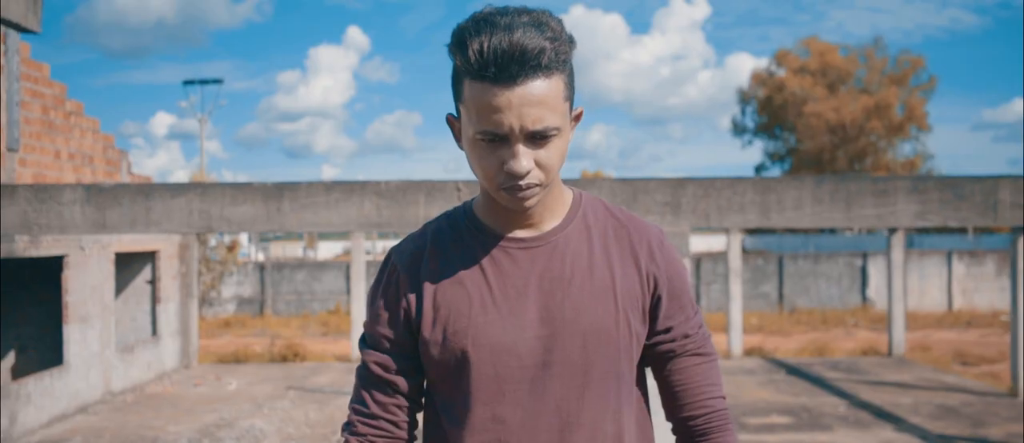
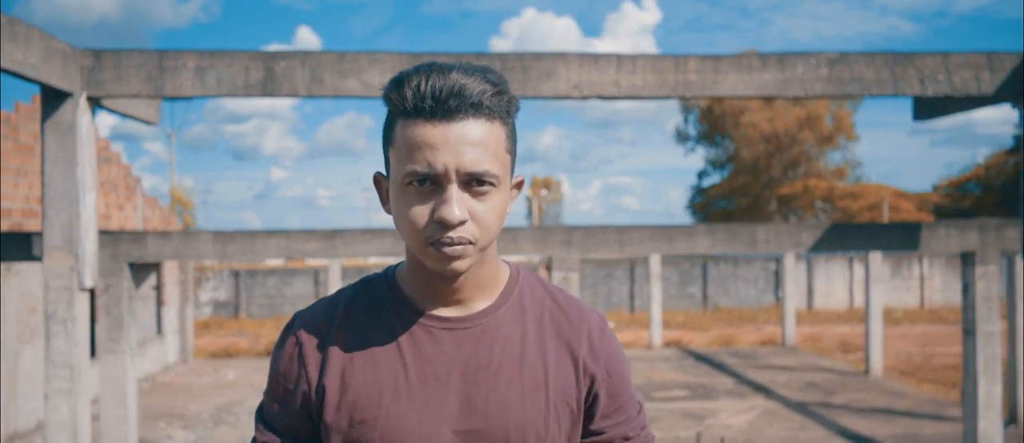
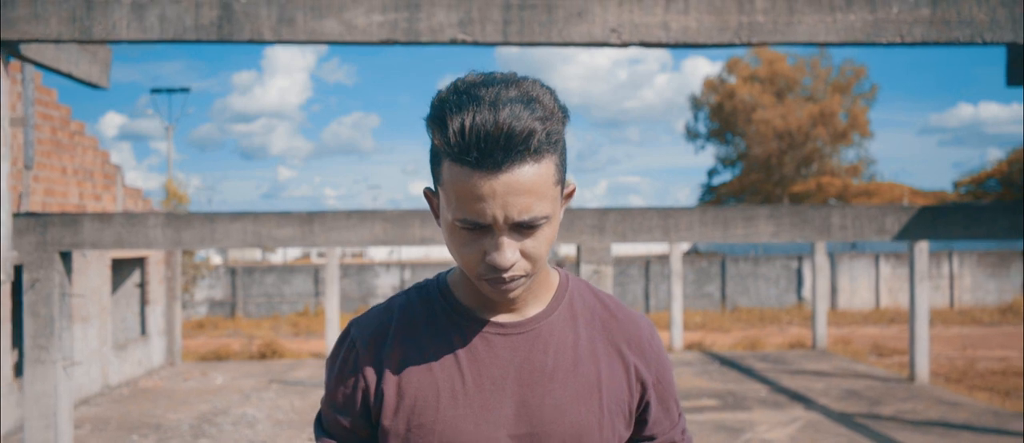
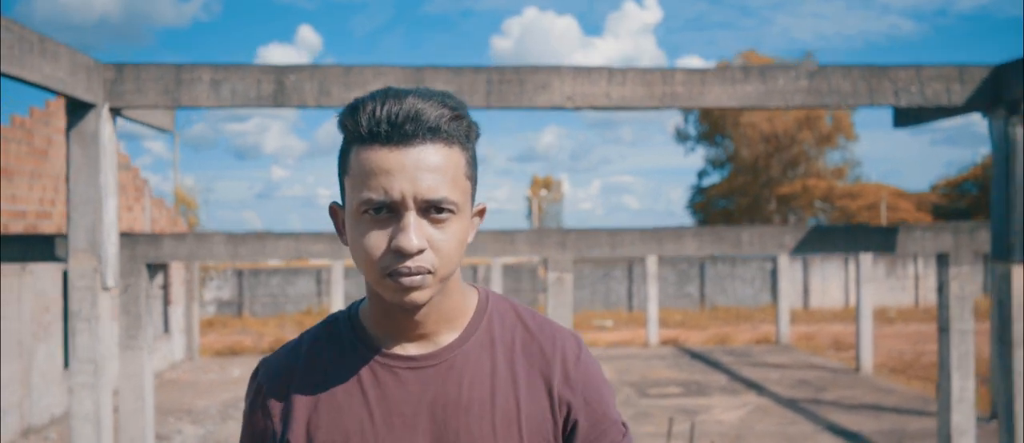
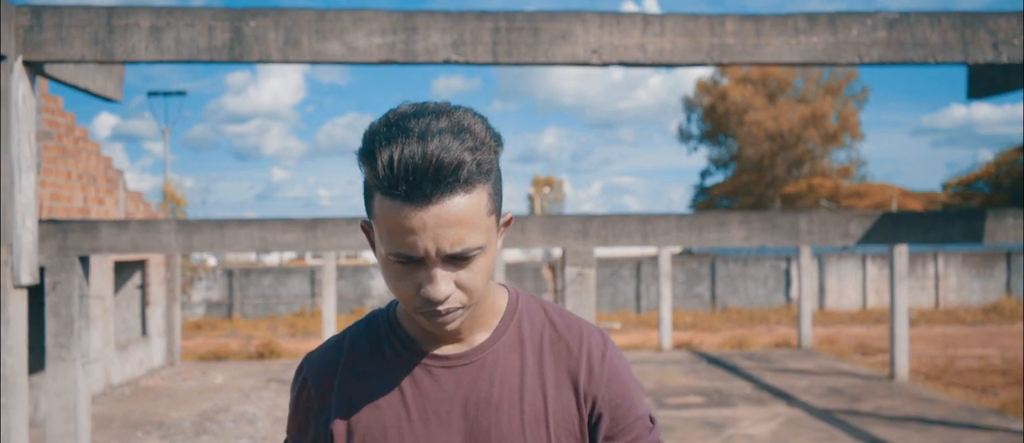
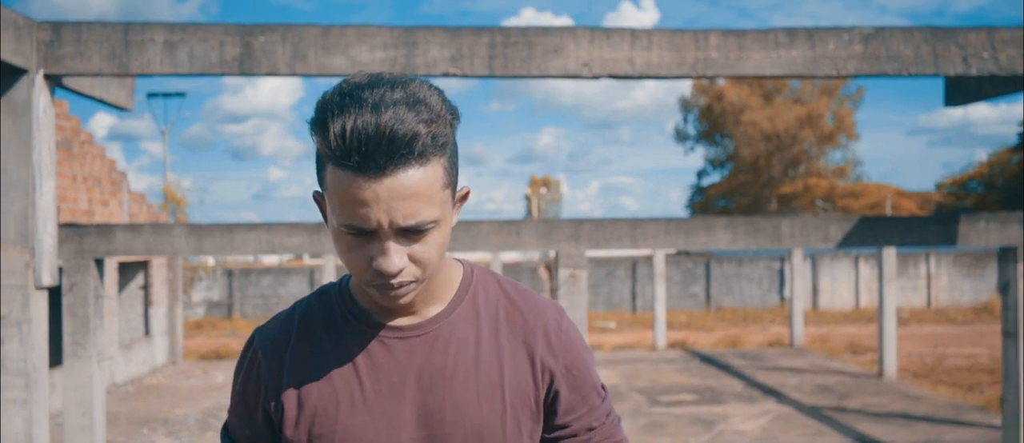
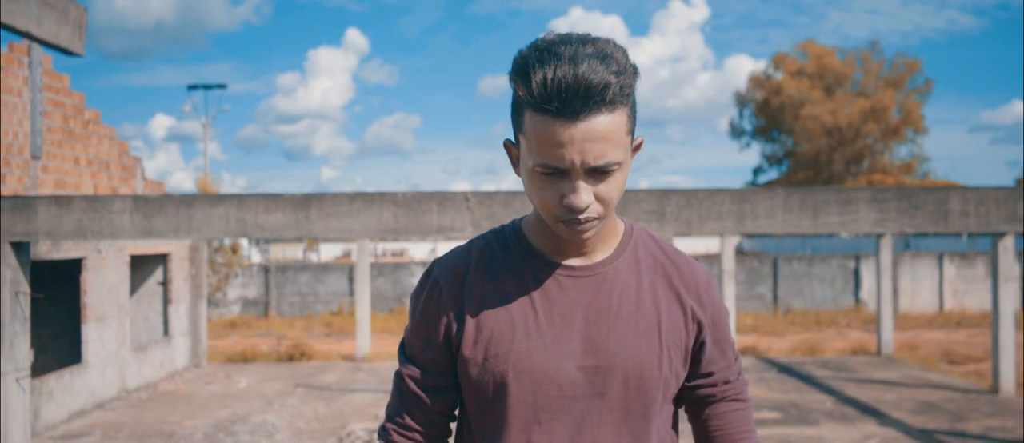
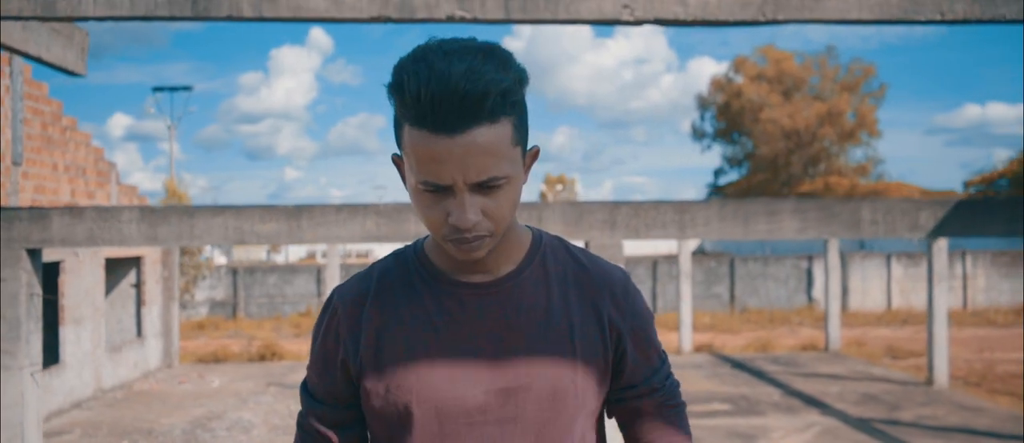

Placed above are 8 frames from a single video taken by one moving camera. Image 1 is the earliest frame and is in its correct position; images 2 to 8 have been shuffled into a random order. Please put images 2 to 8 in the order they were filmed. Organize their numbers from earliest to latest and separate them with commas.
7, 8, 3, 5, 6, 2, 4
